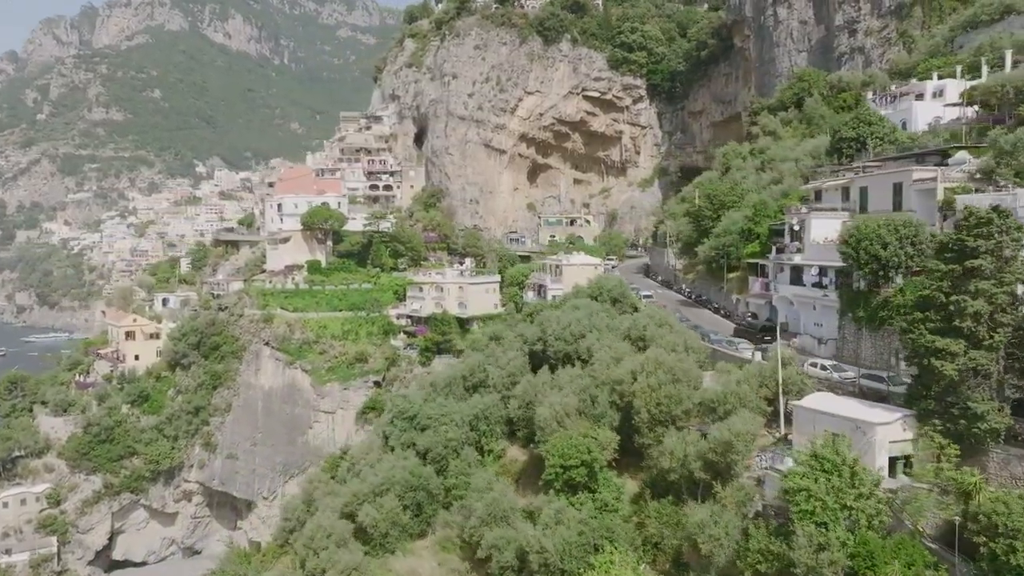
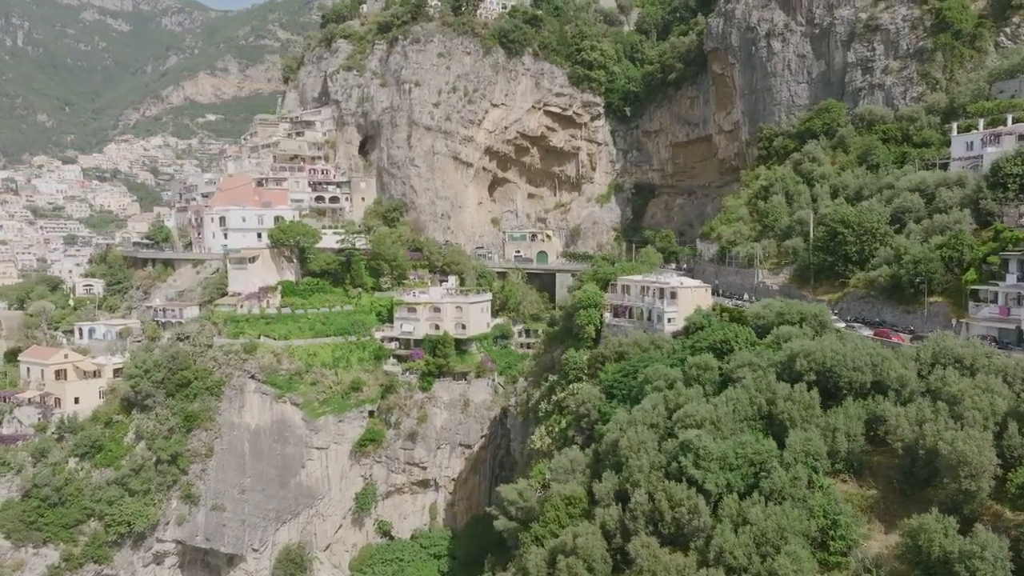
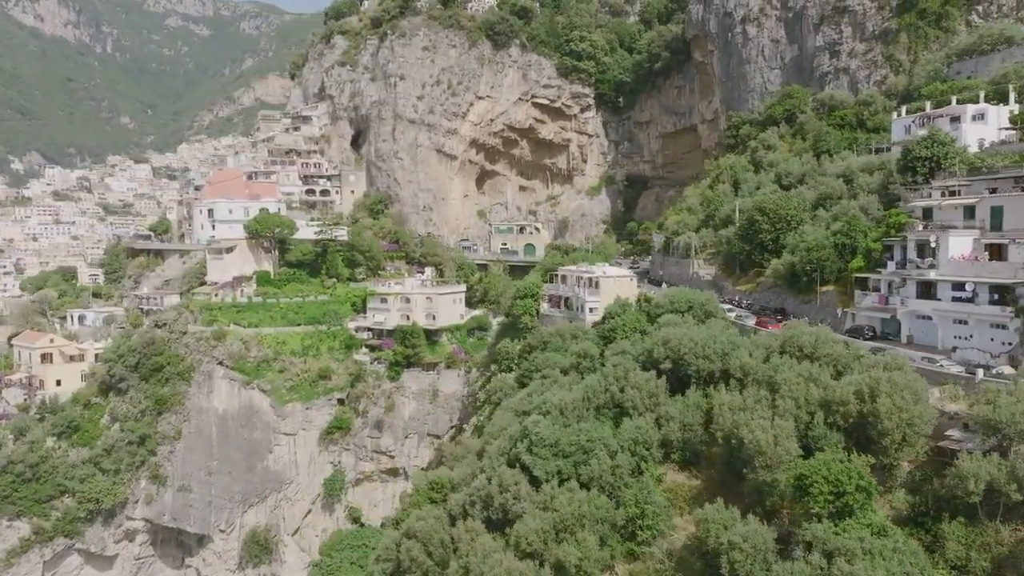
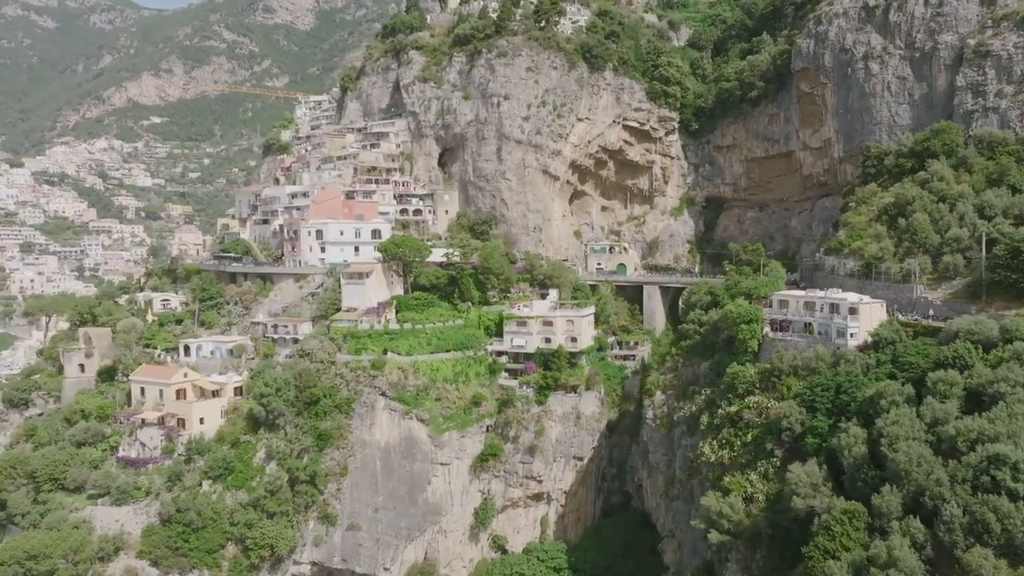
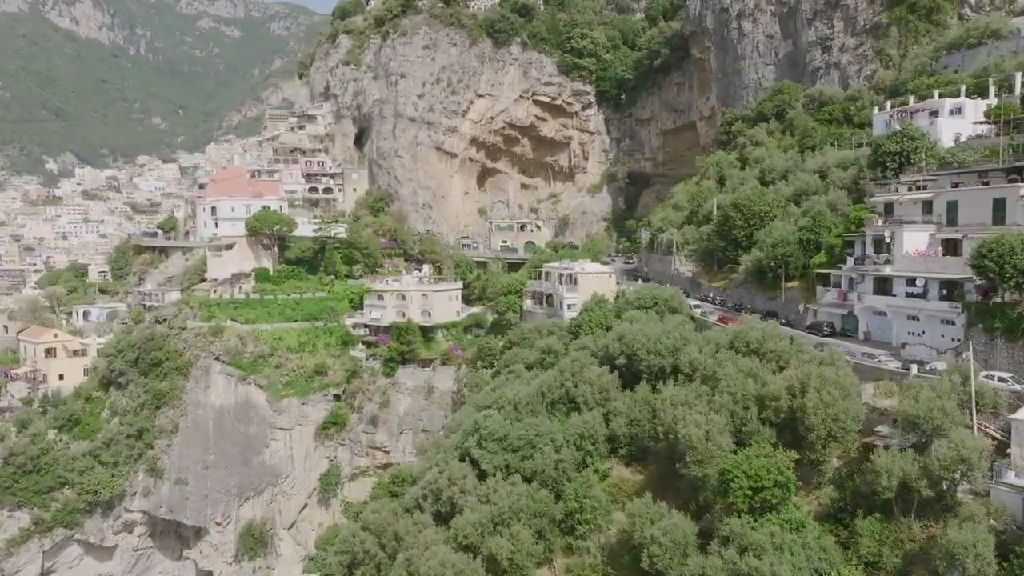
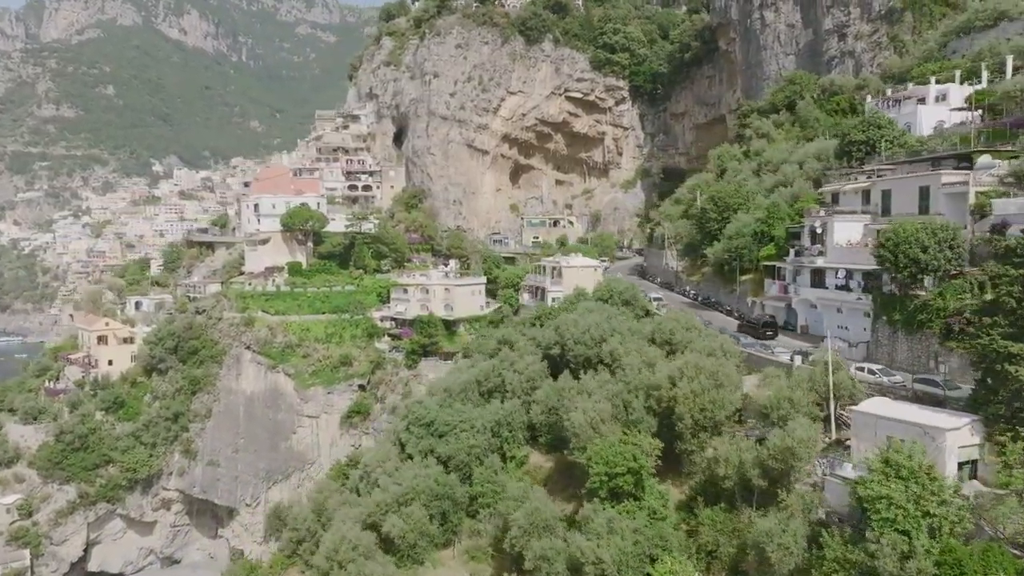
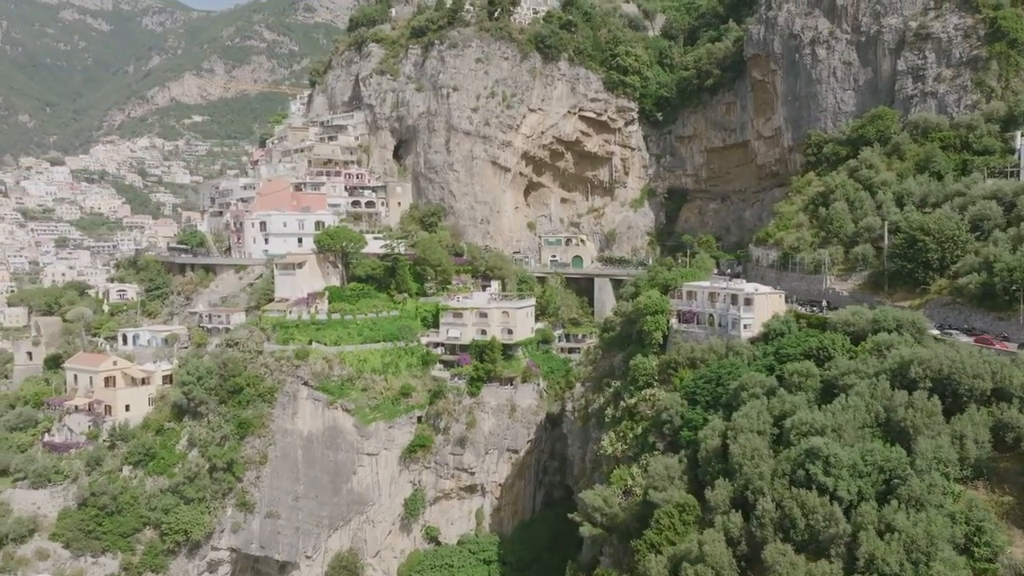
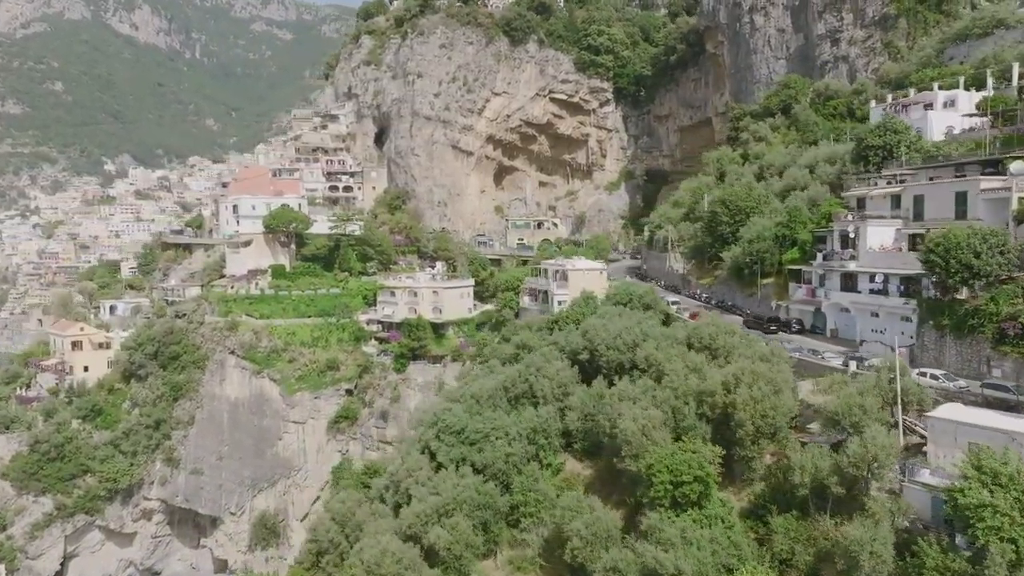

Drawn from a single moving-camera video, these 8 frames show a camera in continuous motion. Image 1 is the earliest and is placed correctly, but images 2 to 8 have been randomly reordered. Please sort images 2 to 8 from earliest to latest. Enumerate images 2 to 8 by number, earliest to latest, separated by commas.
6, 8, 5, 3, 2, 7, 4
